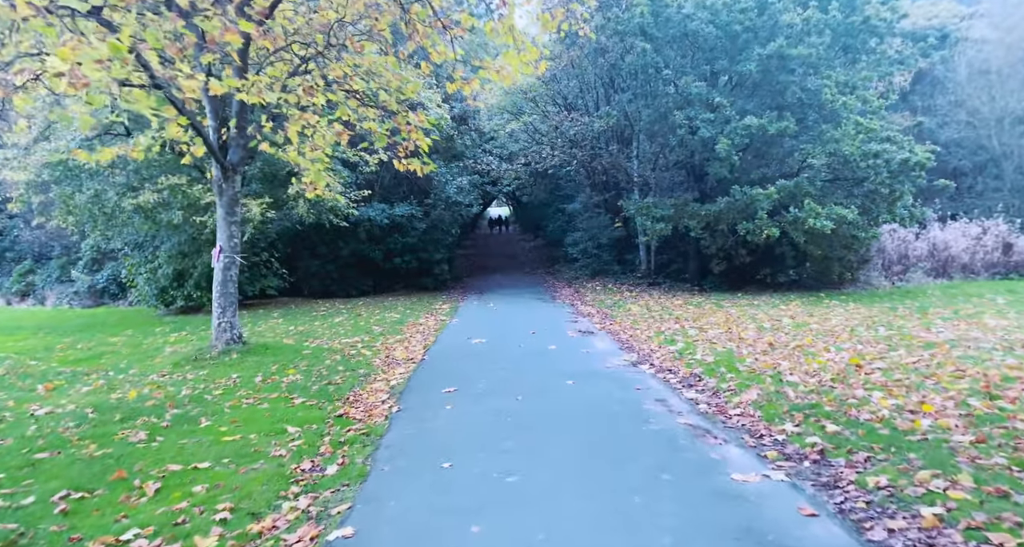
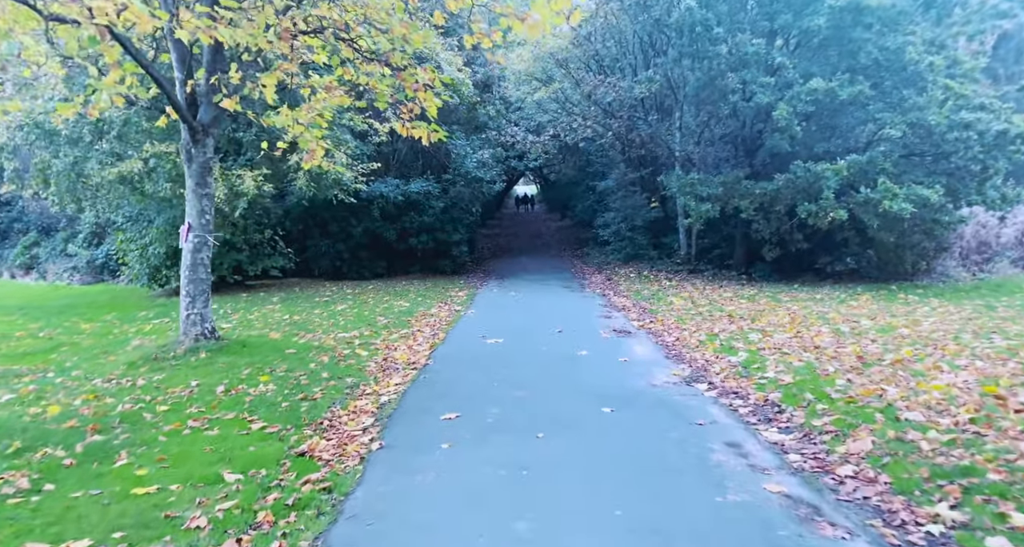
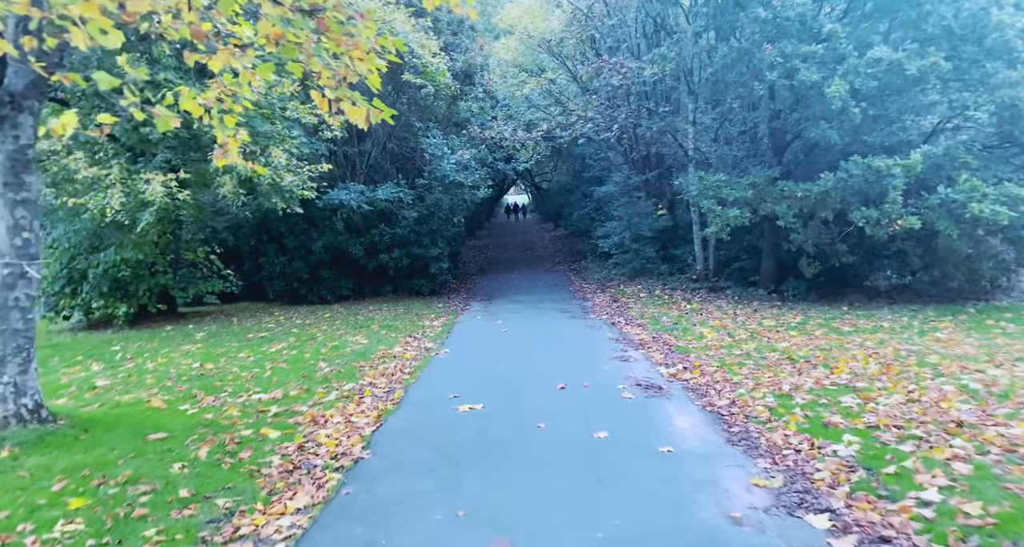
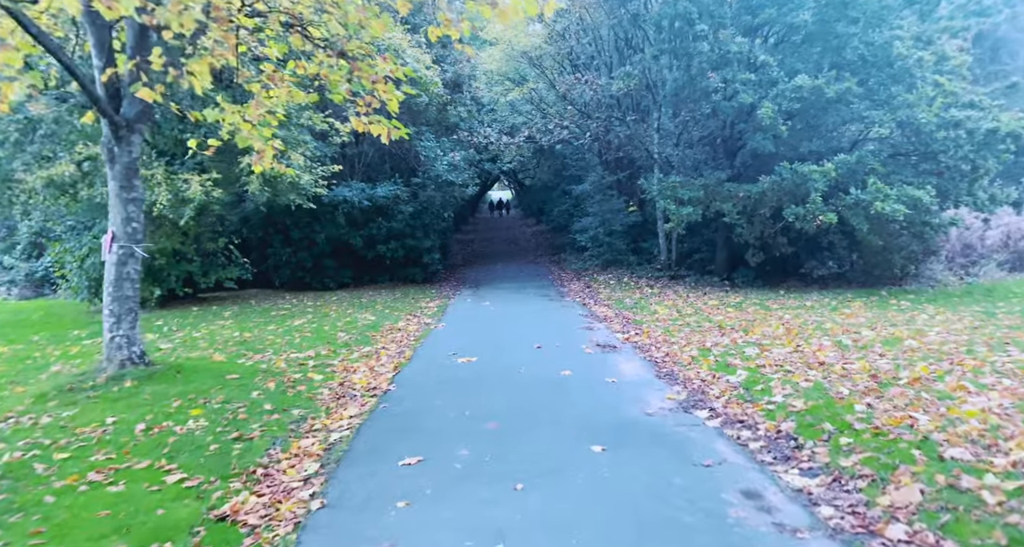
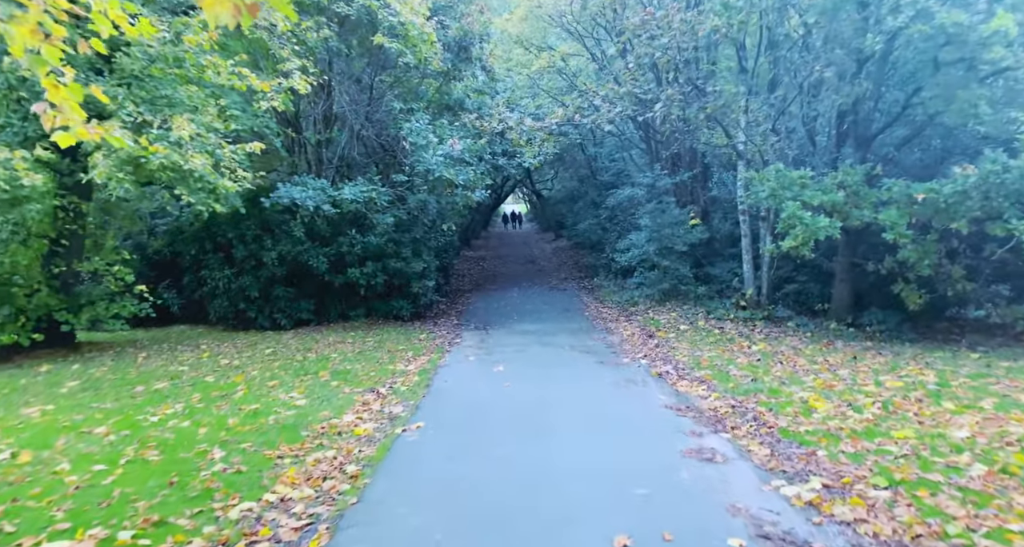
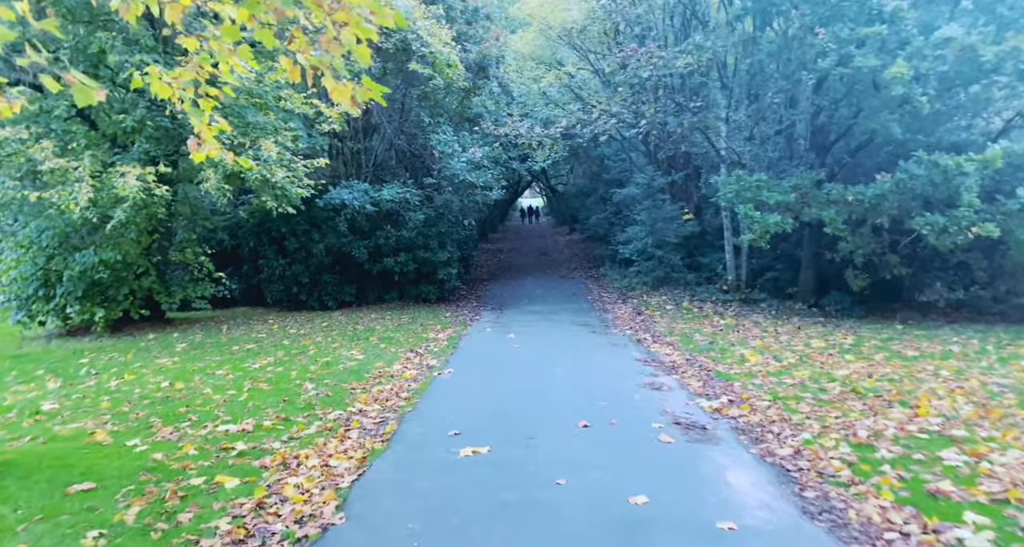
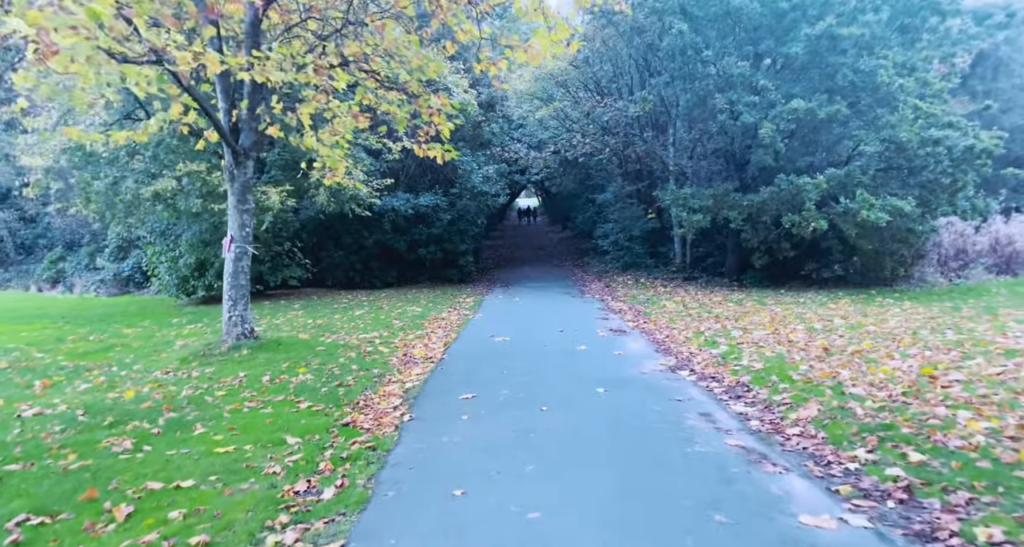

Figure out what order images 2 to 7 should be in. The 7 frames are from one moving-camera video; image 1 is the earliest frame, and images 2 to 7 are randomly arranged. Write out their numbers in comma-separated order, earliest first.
7, 2, 4, 3, 6, 5
